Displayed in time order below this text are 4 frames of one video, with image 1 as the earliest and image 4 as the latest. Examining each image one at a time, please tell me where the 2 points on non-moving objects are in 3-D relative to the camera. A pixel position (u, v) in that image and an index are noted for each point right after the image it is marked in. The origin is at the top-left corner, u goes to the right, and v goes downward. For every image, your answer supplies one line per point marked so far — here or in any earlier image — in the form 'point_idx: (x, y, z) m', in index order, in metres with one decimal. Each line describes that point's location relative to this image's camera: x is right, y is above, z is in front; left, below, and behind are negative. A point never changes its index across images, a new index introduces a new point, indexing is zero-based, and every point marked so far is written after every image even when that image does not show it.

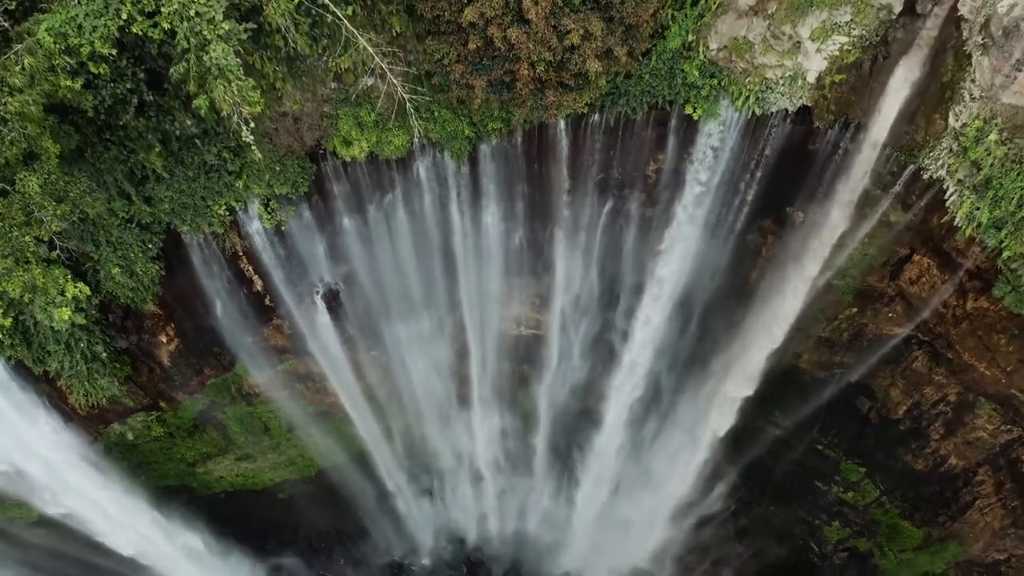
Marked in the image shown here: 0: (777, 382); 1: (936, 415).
0: (+4.4, -1.6, +10.7) m
1: (+6.4, -2.0, +9.6) m
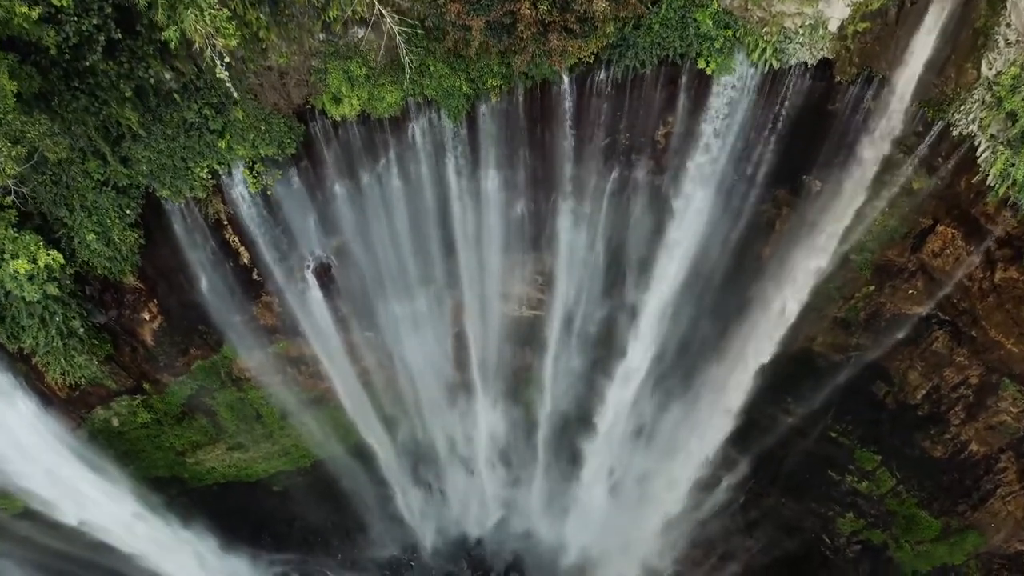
0: (+4.4, -1.3, +10.2) m
1: (+6.4, -1.6, +9.2) m
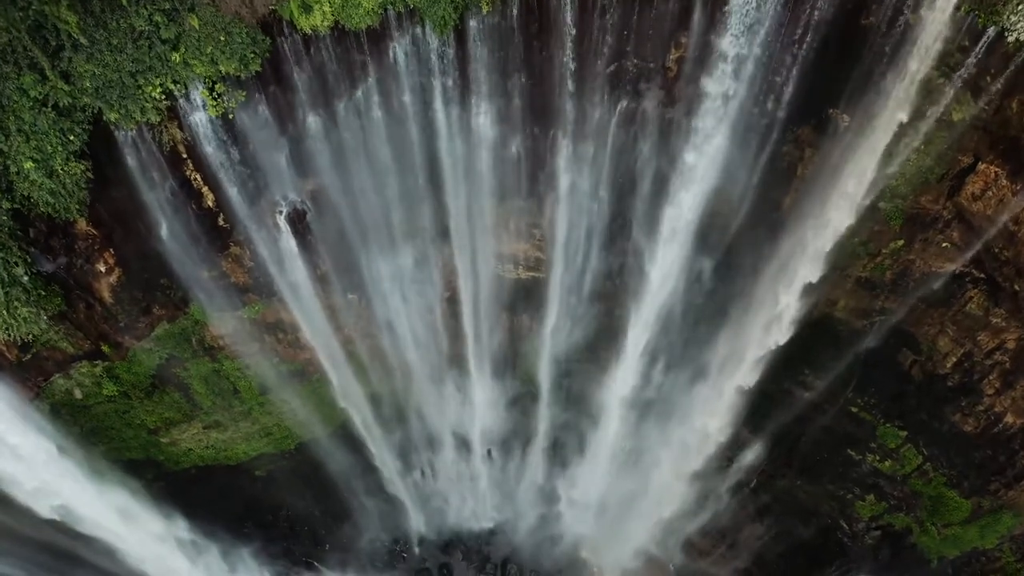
0: (+4.4, -0.6, +9.3) m
1: (+6.3, -0.9, +8.3) m
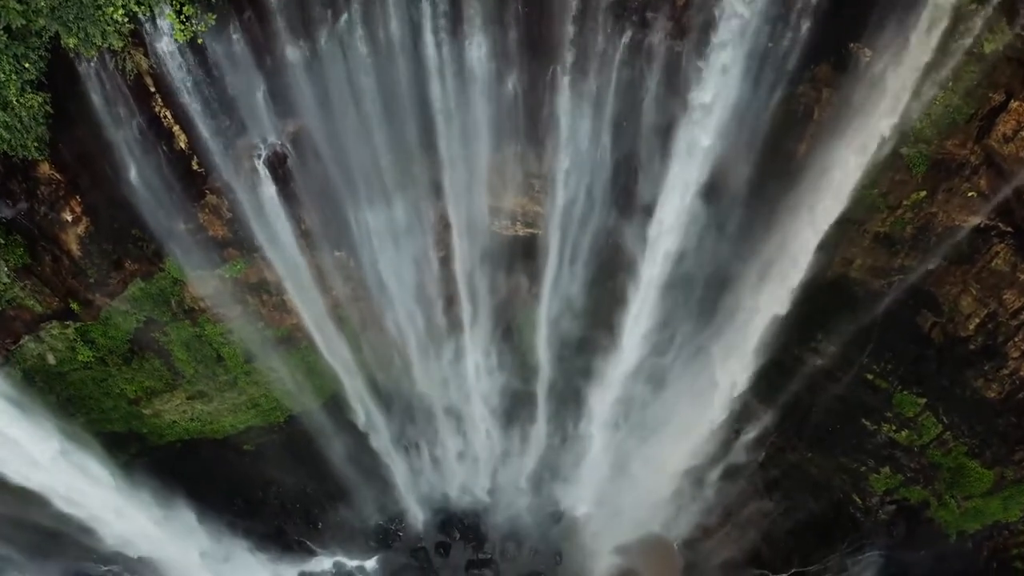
0: (+4.3, 0.0, +8.8) m
1: (+6.3, -0.3, +7.7) m
